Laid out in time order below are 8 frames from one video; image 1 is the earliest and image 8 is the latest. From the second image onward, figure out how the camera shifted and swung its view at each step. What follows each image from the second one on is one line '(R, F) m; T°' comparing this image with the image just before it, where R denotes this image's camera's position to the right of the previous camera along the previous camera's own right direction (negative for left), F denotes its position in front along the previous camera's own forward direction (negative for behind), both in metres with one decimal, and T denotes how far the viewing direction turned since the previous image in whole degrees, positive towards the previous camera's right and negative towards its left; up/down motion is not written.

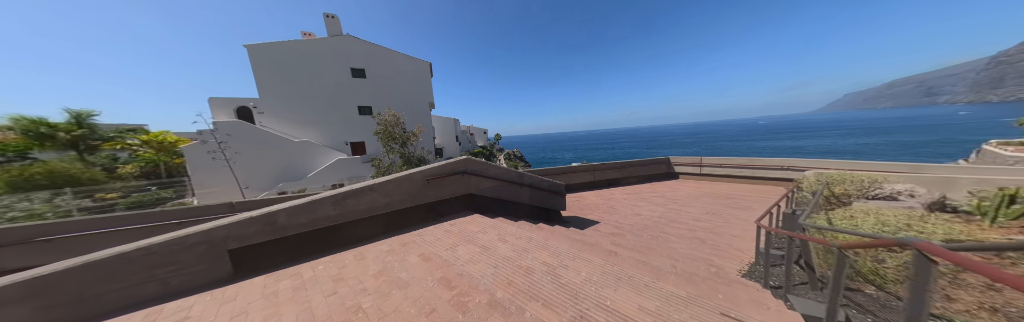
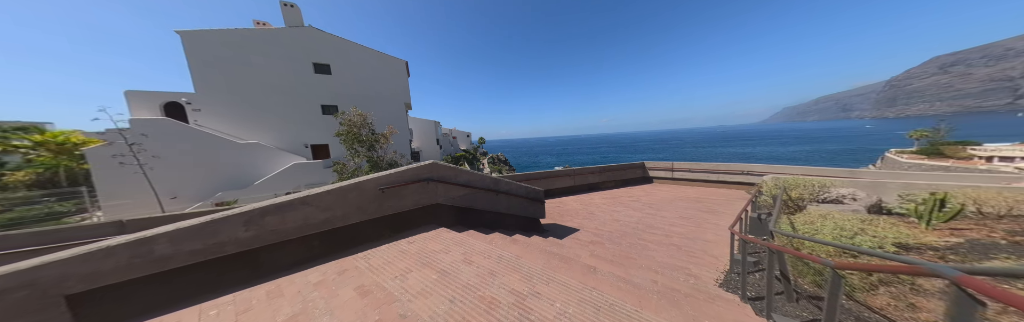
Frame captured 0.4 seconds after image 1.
(+0.2, +0.4) m; +5°
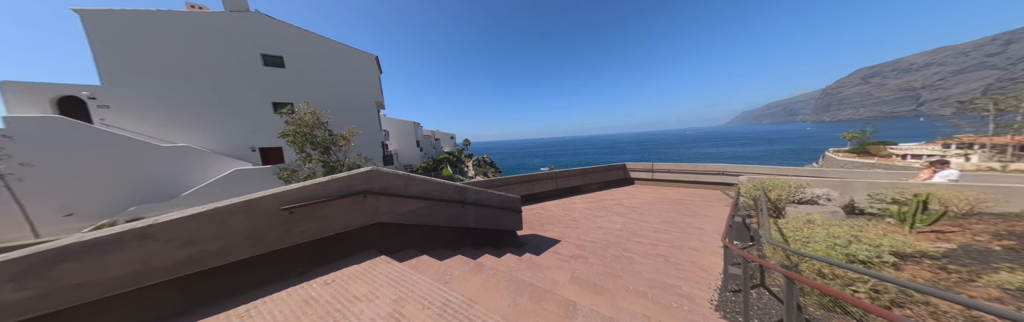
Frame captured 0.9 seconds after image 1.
(+0.3, +0.6) m; +4°
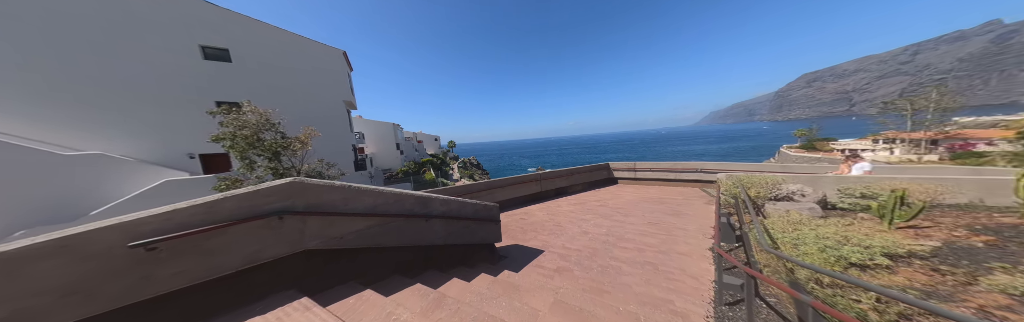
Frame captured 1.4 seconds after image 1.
(+0.2, +0.5) m; +4°
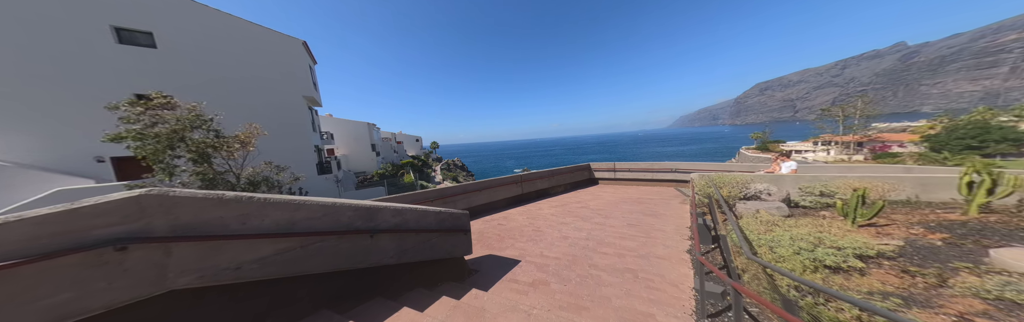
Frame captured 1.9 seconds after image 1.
(+0.3, +0.4) m; +4°
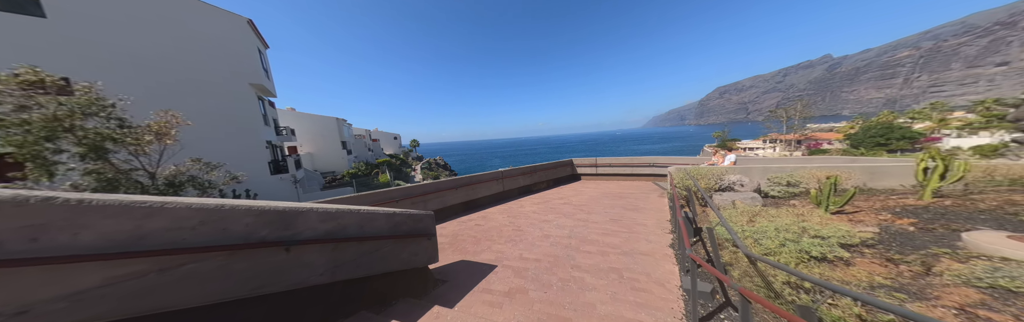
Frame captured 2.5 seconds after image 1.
(+0.2, +0.5) m; +5°
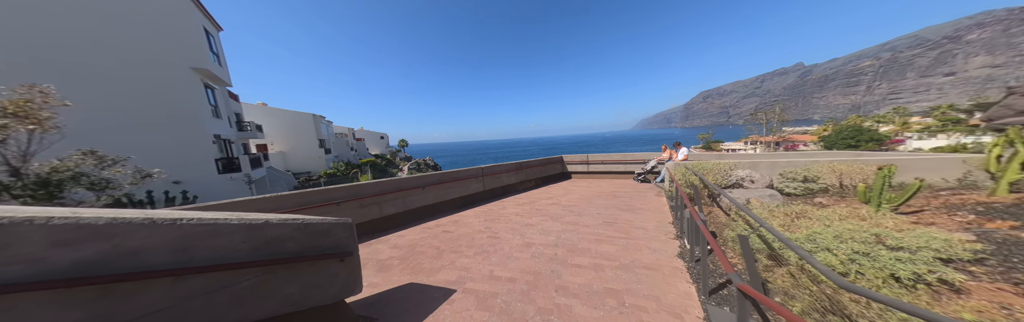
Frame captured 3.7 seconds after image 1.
(+0.4, +0.9) m; +2°
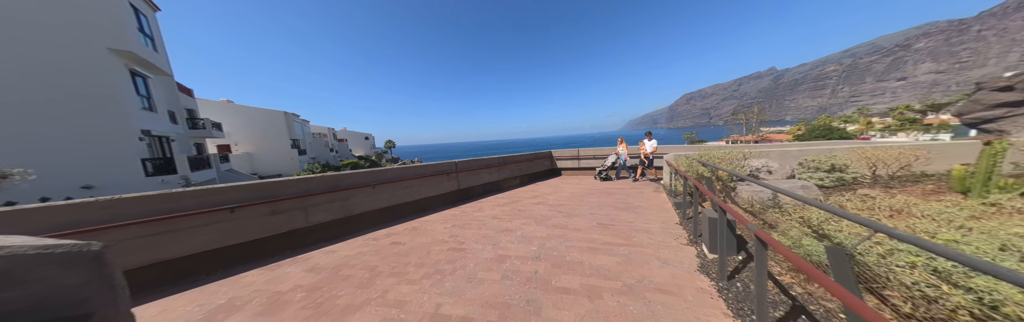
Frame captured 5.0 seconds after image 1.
(+0.4, +1.0) m; +2°
